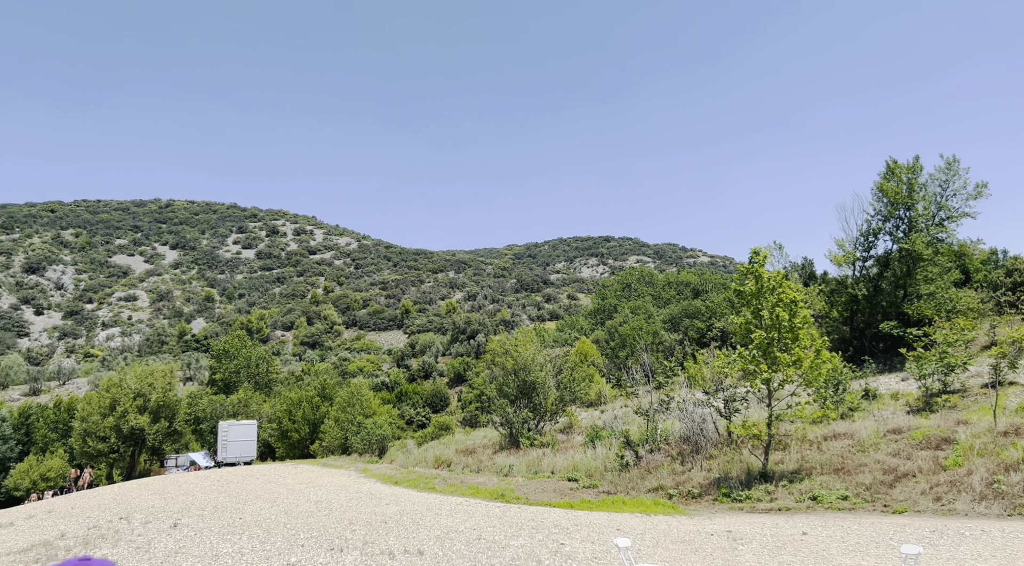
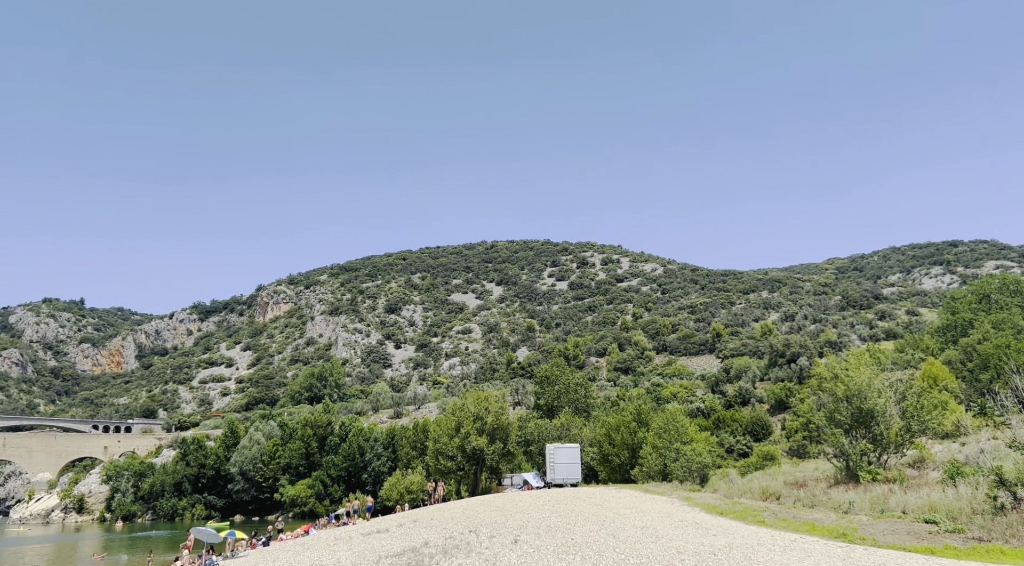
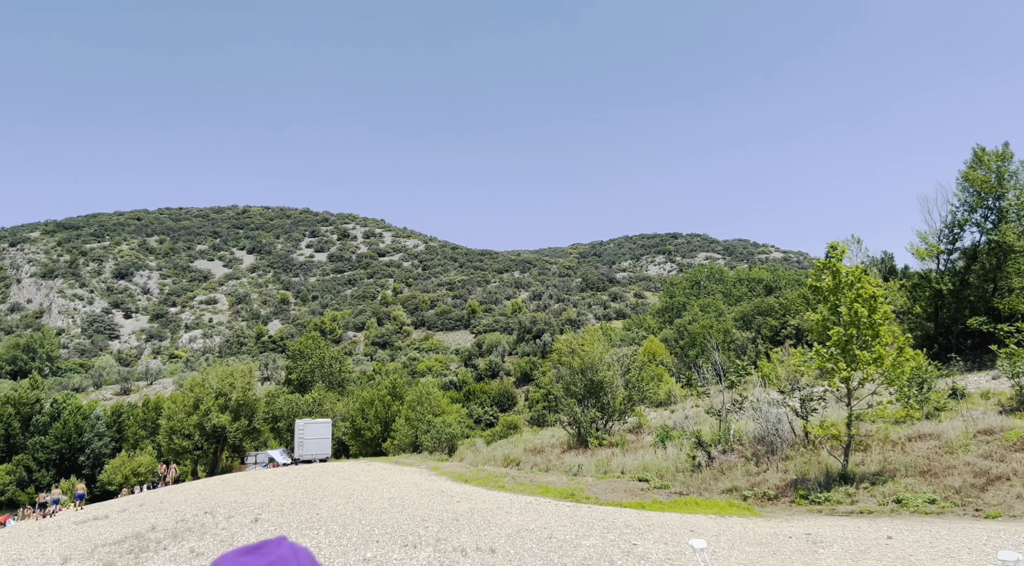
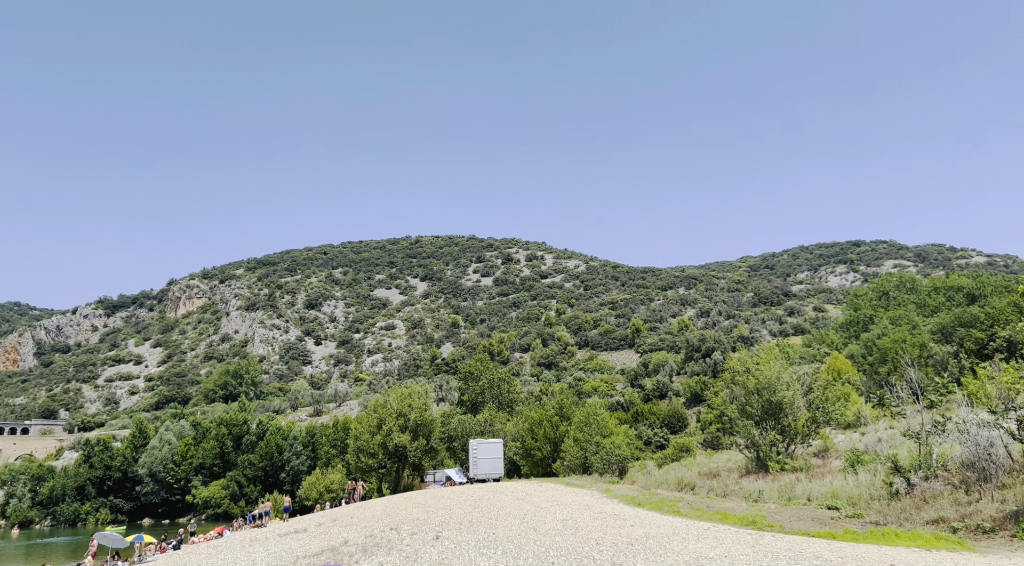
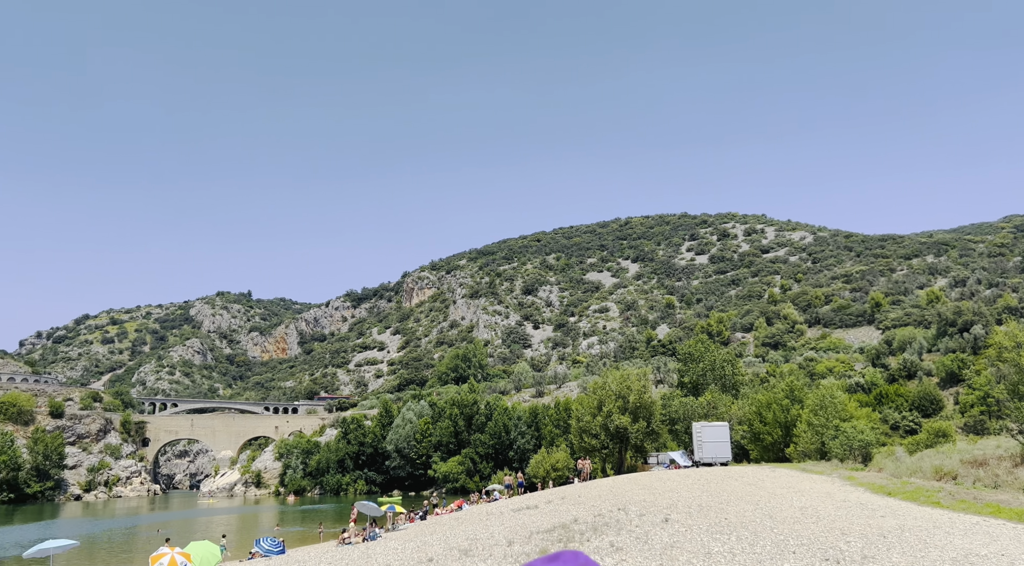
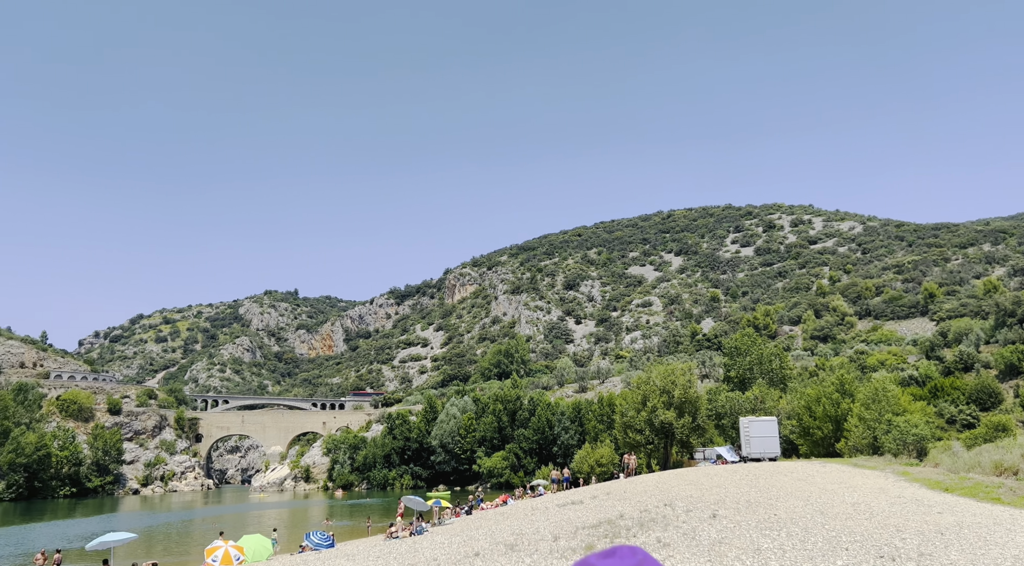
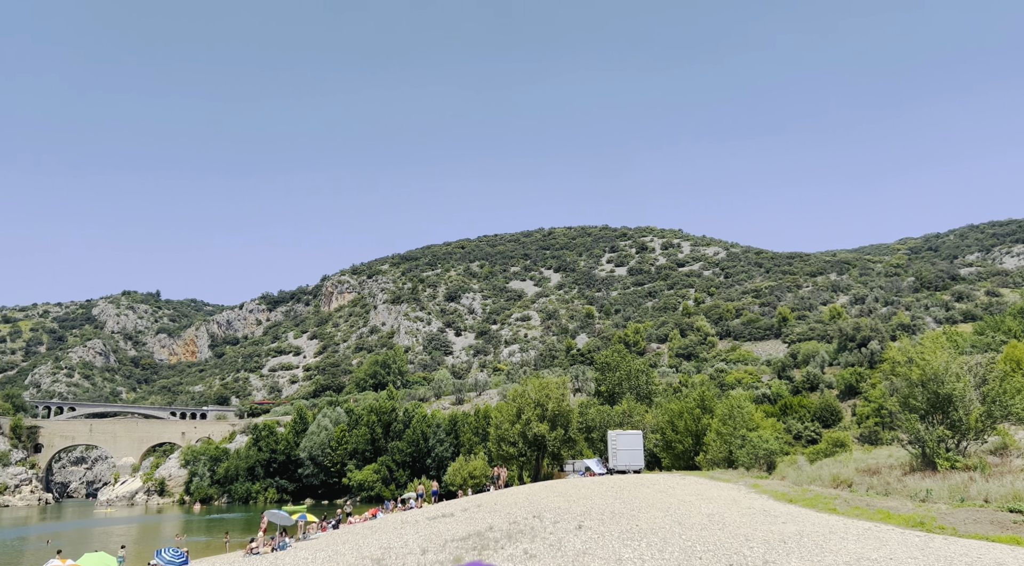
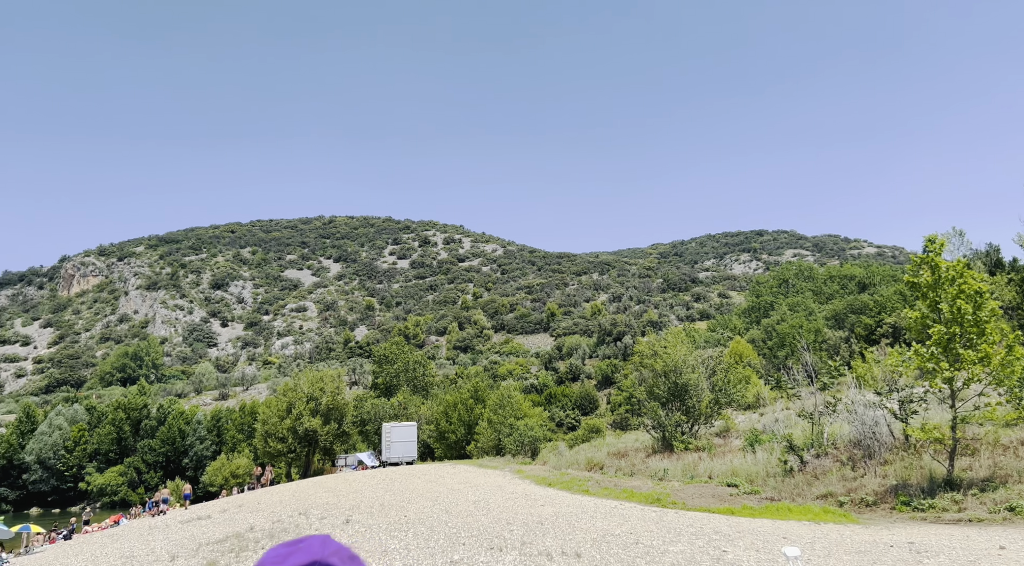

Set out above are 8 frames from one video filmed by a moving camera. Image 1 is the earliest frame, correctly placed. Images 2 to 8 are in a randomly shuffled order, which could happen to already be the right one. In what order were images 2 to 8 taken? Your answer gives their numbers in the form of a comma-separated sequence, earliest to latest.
3, 8, 4, 2, 7, 5, 6
